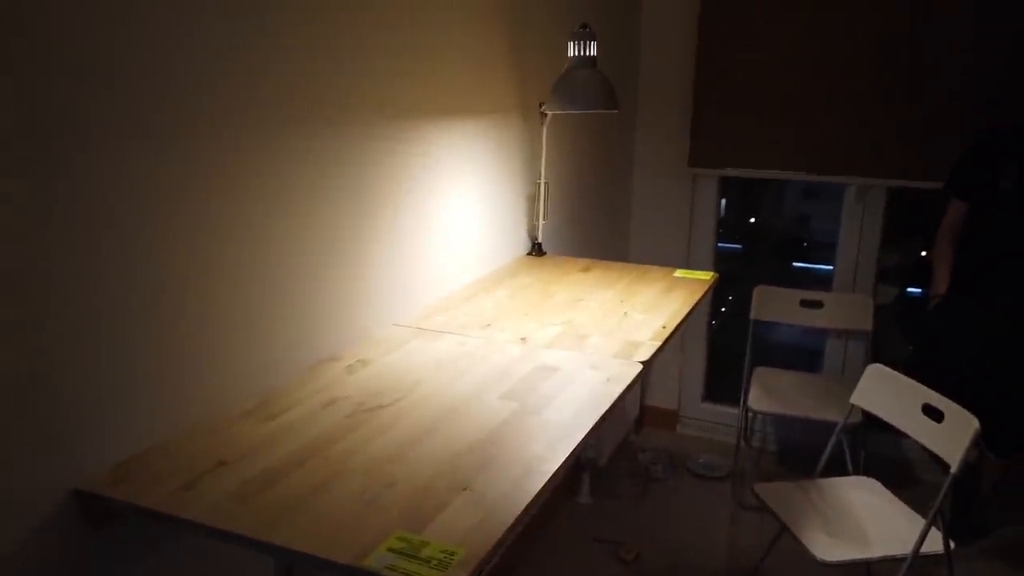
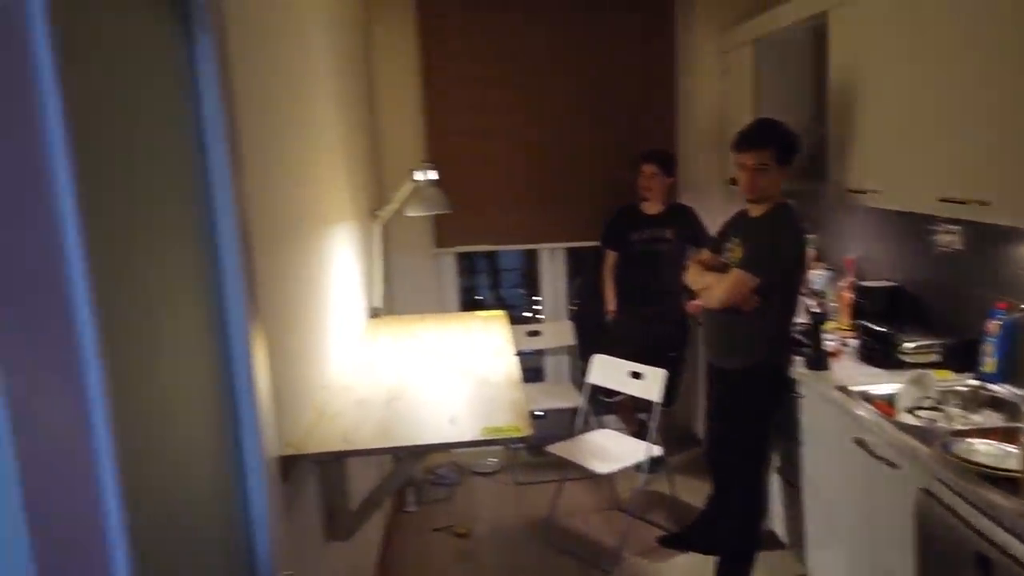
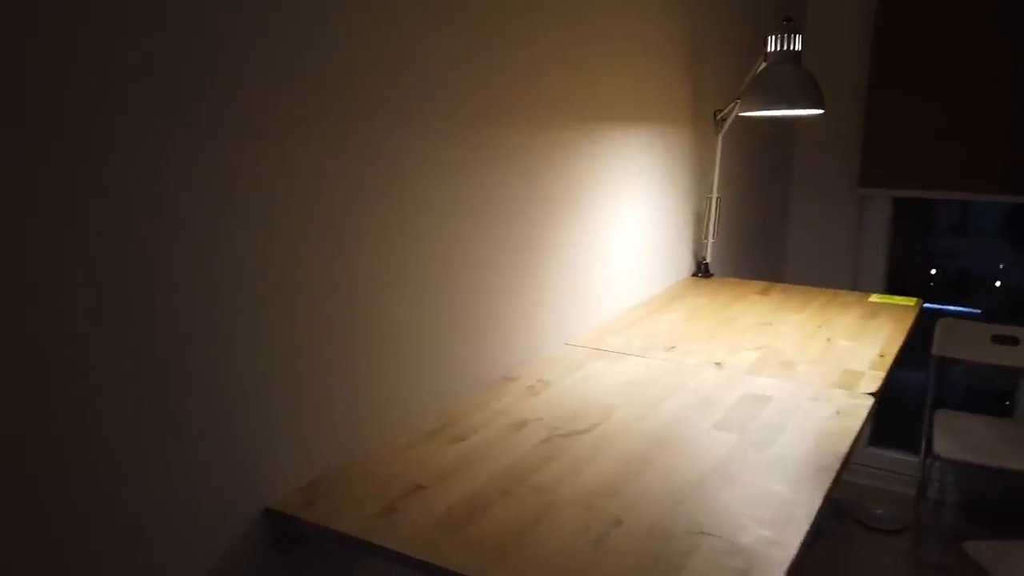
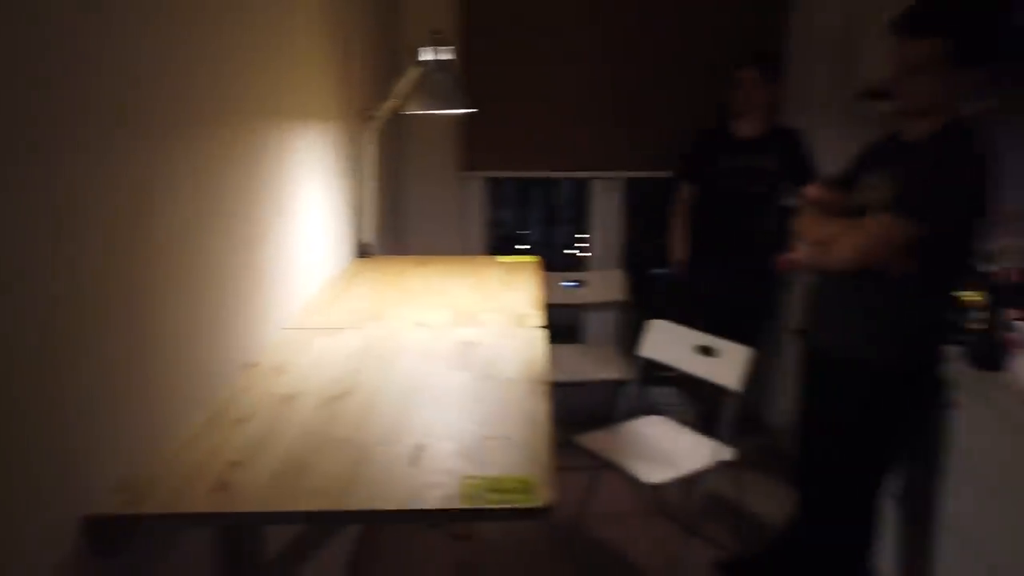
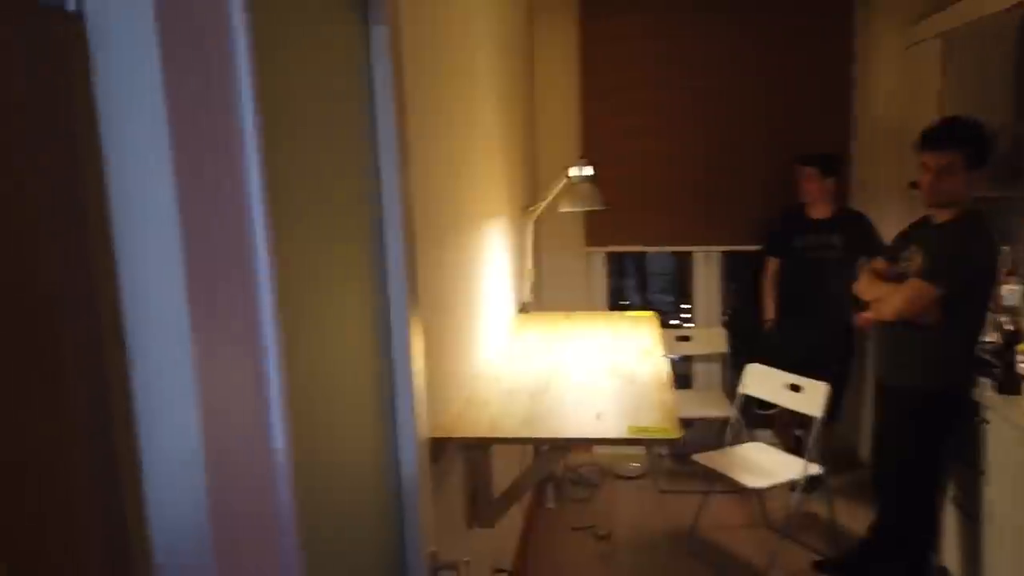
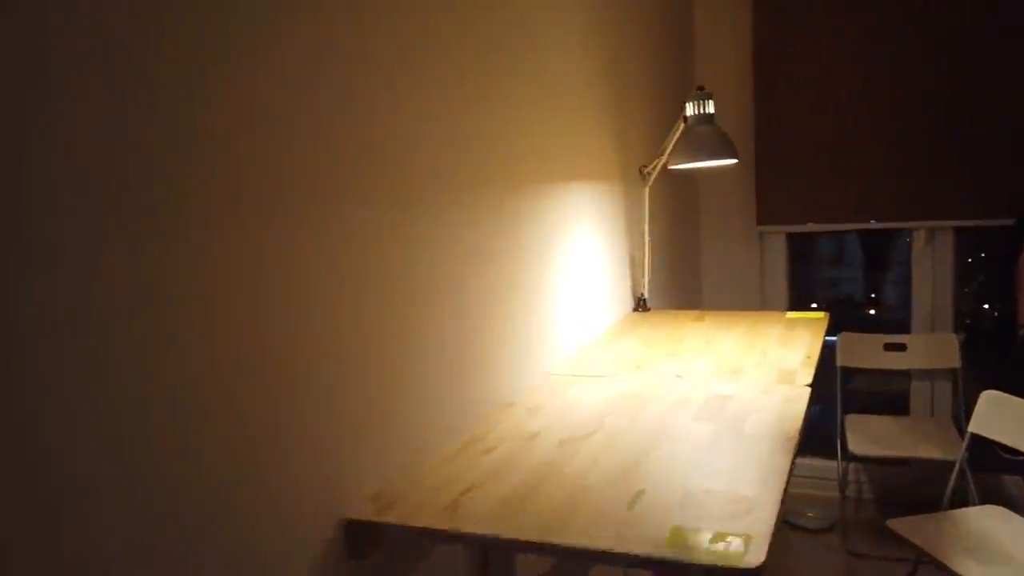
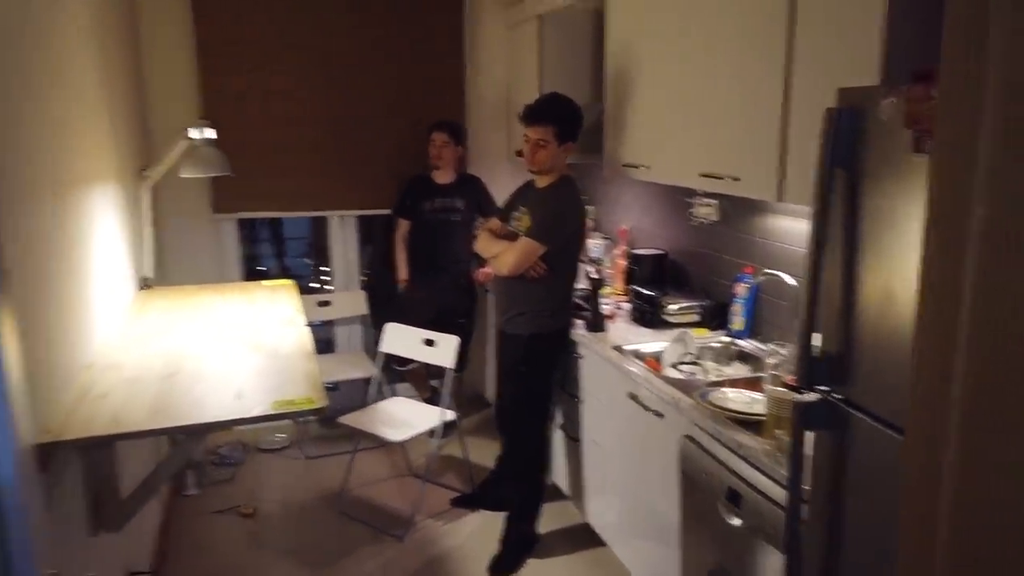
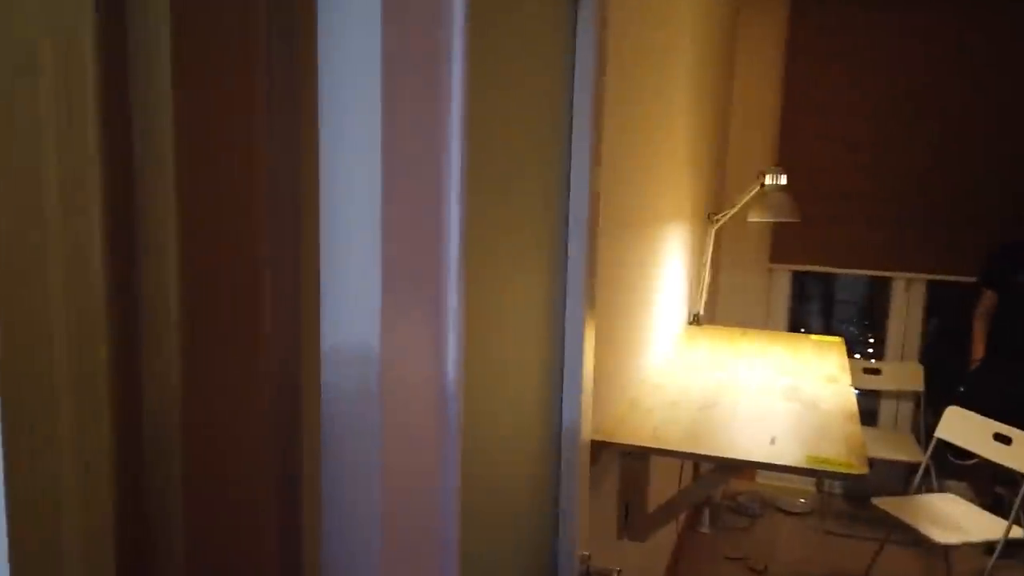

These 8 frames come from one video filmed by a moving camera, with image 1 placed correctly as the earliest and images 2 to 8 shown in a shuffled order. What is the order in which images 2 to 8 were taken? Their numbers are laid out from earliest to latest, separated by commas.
3, 4, 7, 2, 5, 8, 6
